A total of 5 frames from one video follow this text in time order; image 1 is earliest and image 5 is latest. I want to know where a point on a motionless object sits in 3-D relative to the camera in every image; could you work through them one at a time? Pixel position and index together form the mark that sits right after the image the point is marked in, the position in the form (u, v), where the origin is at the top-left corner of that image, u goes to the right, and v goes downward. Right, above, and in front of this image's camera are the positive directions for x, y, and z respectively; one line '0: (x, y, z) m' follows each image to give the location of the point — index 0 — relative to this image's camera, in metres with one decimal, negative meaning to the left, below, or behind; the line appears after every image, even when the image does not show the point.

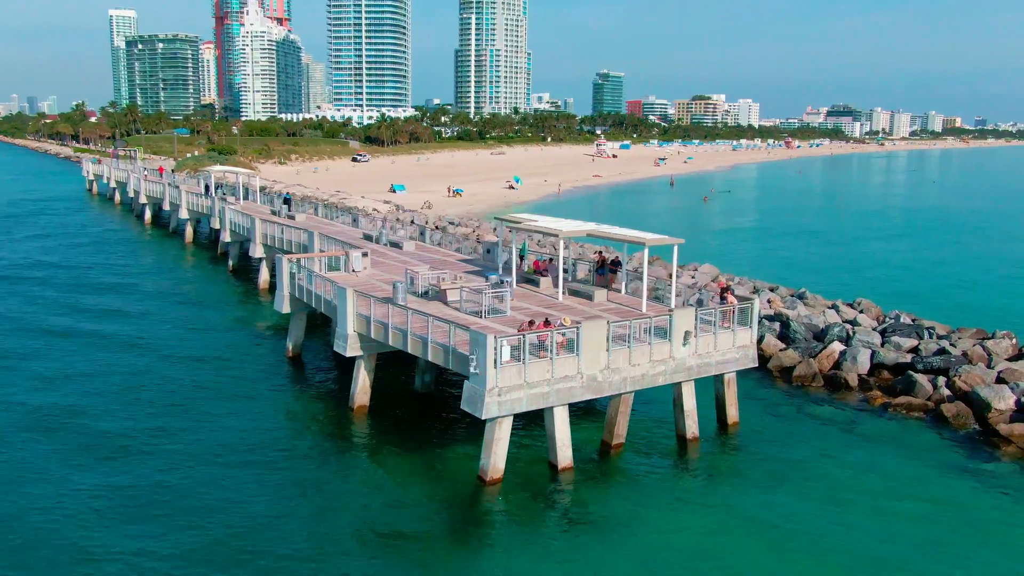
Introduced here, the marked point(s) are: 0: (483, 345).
0: (-0.6, -1.2, +19.2) m
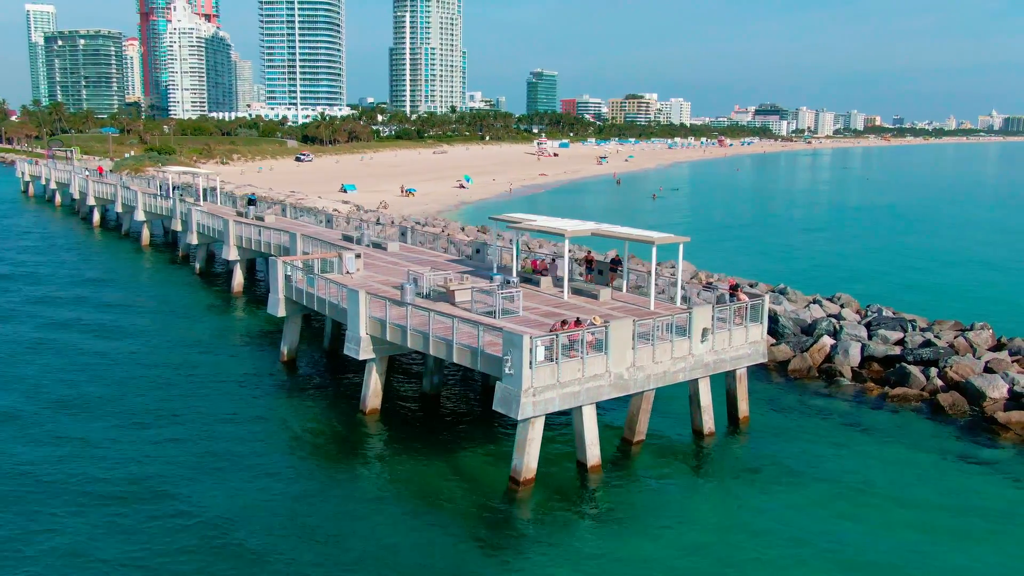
0: (+0.1, -1.2, +19.2) m
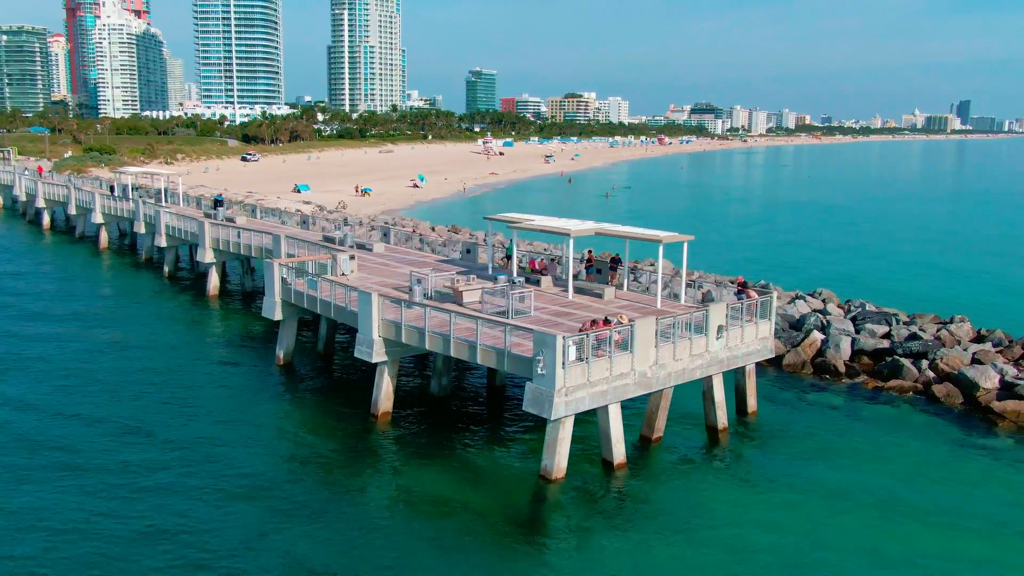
0: (+0.8, -1.2, +19.2) m
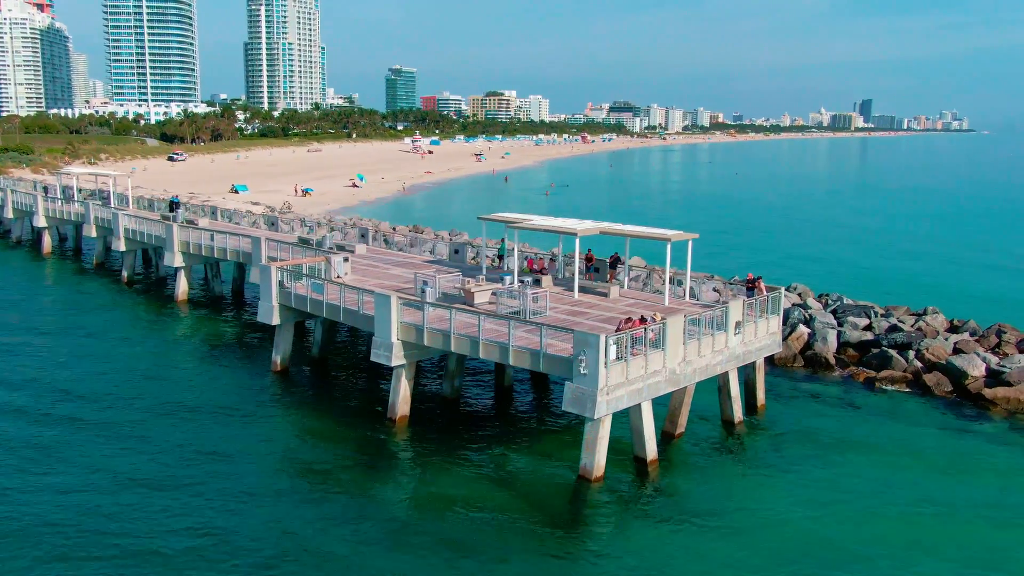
0: (+1.8, -1.2, +19.3) m
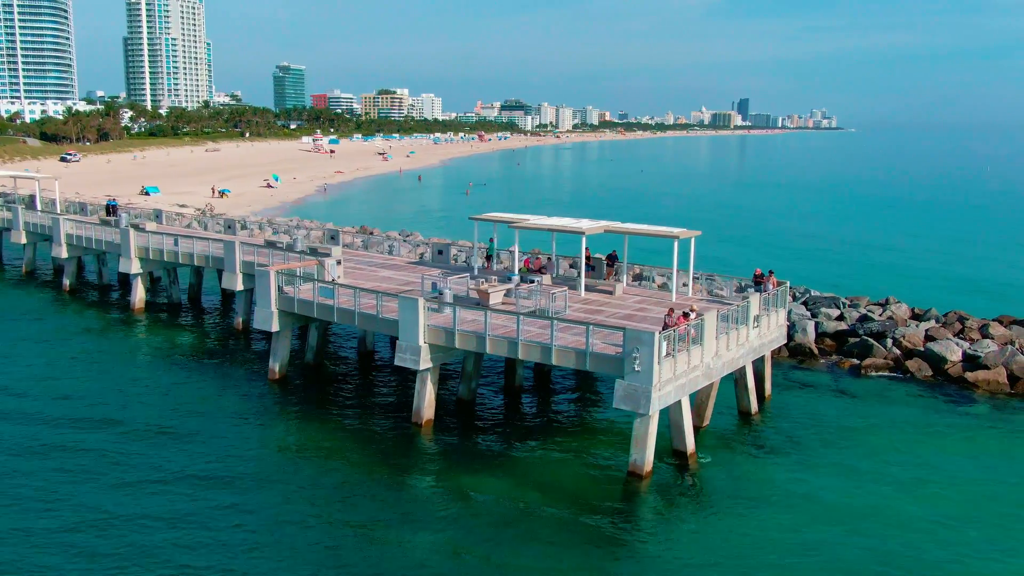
0: (+3.0, -1.2, +19.6) m
